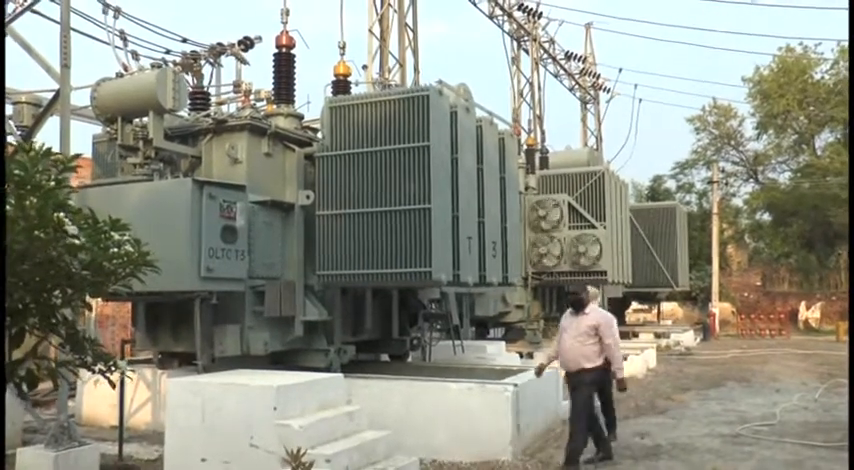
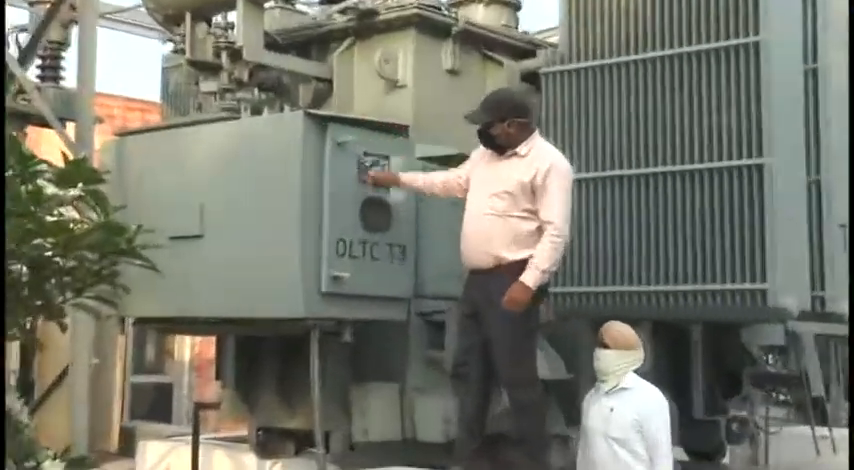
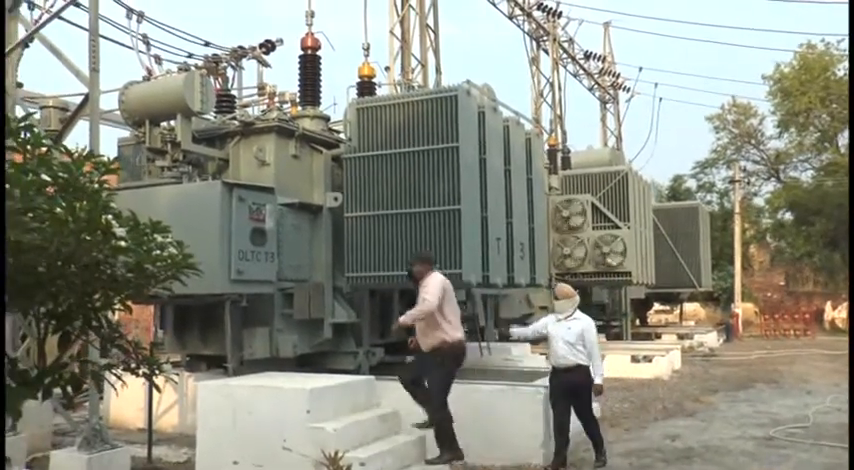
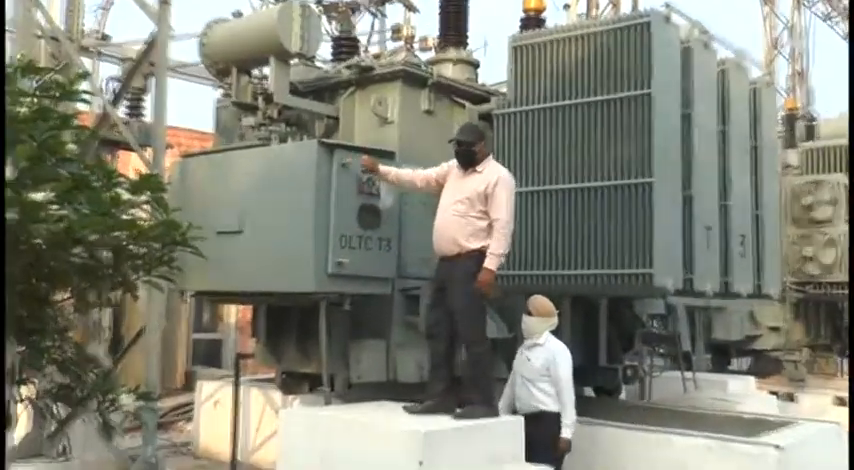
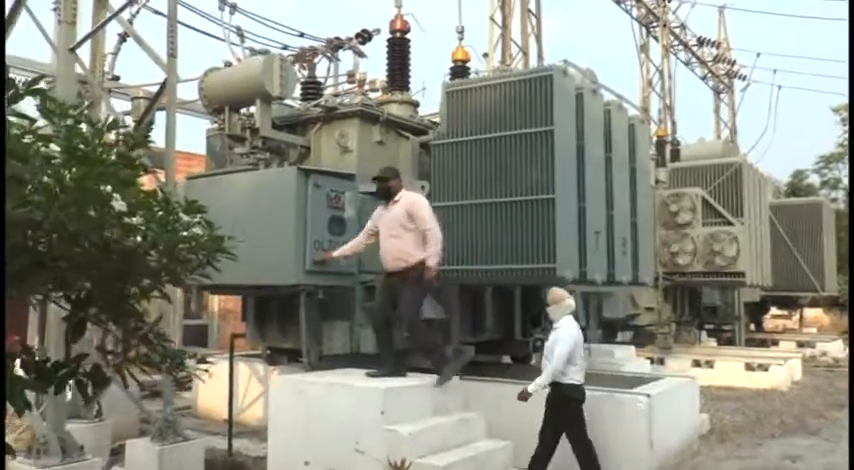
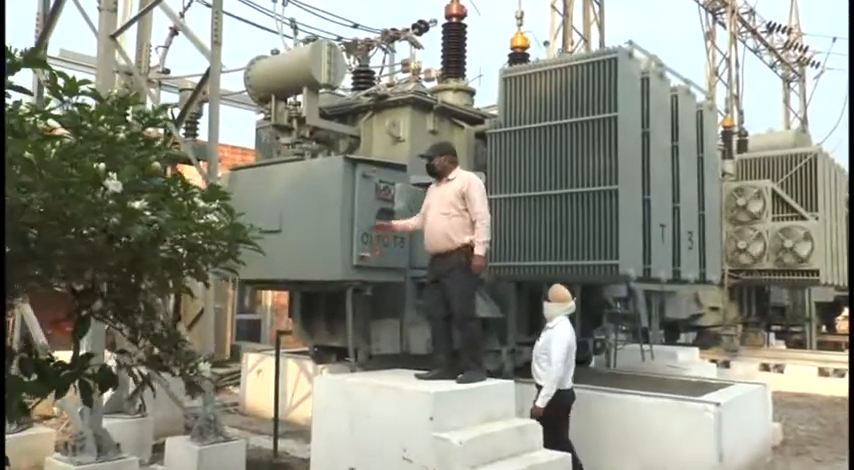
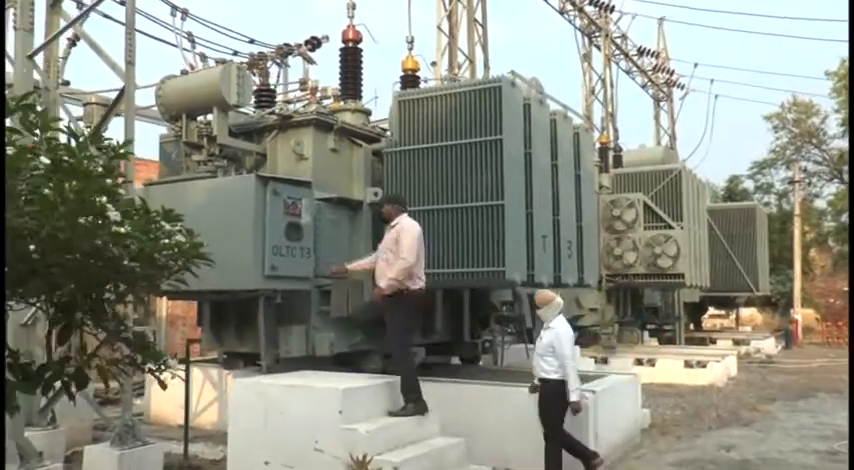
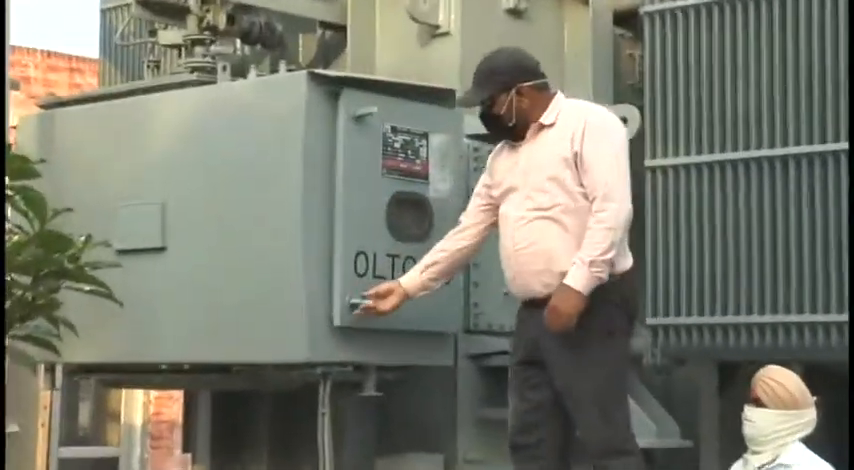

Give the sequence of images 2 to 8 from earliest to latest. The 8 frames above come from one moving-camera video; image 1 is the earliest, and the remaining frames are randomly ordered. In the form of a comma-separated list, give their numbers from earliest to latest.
3, 7, 5, 6, 4, 2, 8
